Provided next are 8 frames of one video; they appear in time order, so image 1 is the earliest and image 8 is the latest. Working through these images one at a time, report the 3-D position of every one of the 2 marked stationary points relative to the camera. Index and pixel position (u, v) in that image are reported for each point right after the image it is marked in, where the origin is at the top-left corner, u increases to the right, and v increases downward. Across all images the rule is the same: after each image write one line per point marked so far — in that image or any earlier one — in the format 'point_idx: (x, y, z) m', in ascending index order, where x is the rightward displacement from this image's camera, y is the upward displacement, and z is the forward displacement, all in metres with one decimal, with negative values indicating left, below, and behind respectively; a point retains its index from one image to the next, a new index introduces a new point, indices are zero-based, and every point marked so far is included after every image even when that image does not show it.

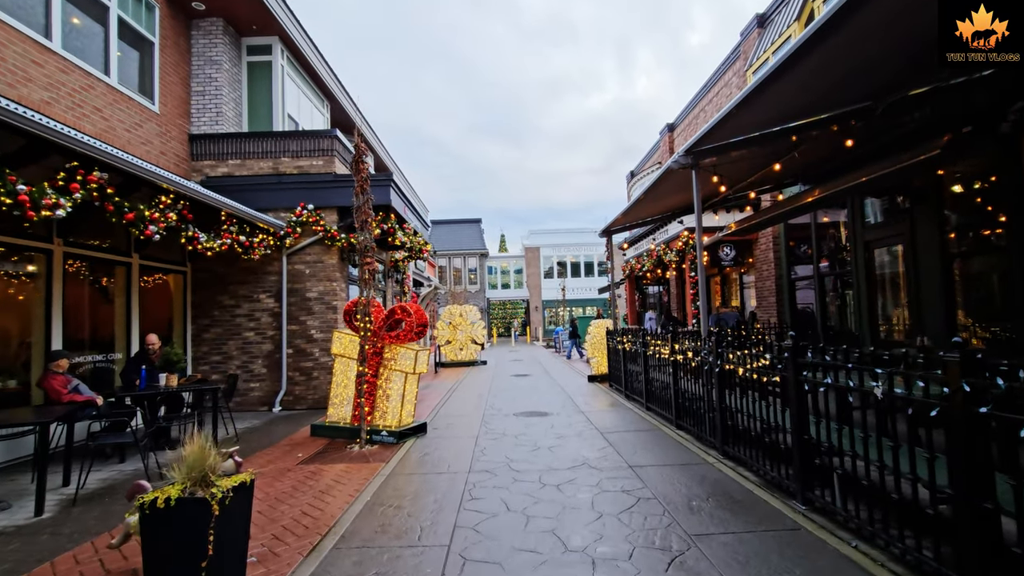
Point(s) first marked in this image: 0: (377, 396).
0: (-1.8, -1.4, +6.6) m
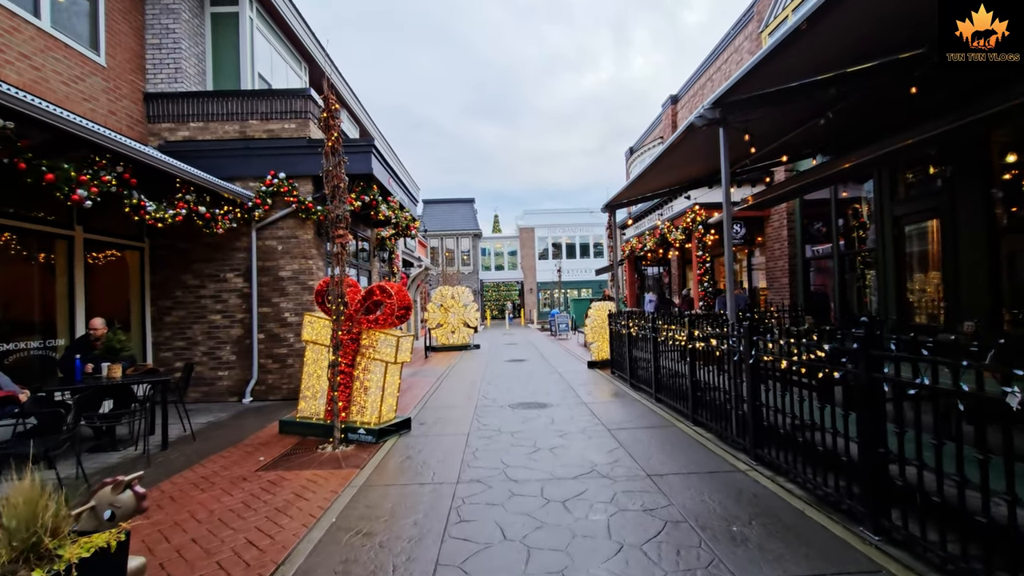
0: (-1.8, -1.2, +5.8) m
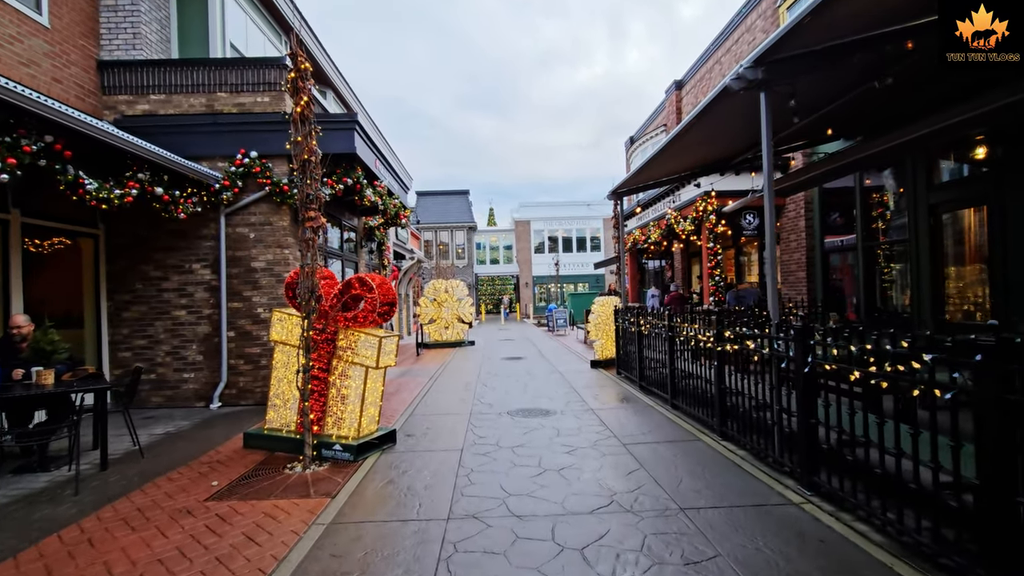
0: (-1.8, -1.1, +5.0) m
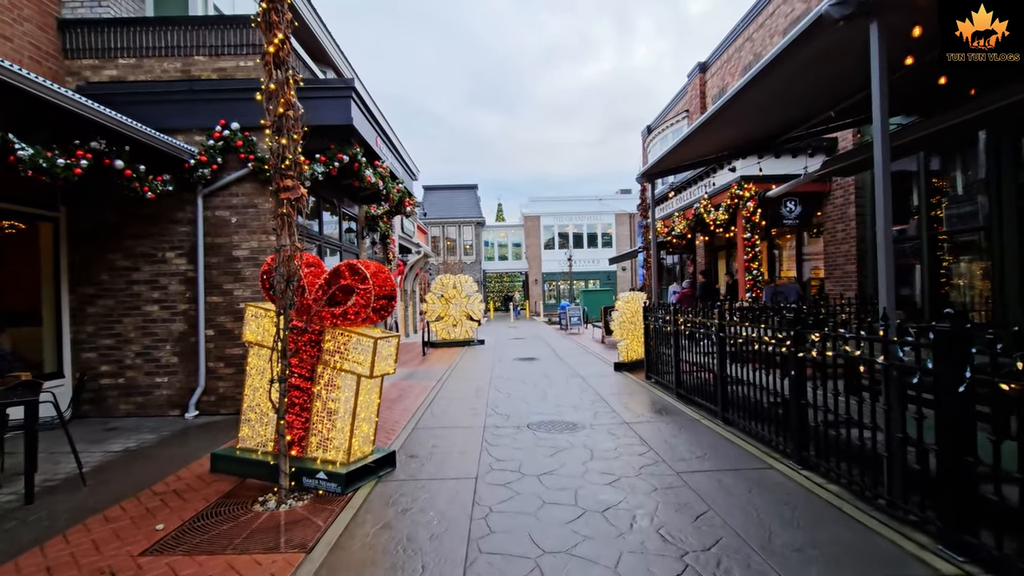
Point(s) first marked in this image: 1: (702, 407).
0: (-1.6, -1.0, +4.1) m
1: (+2.4, -1.5, +6.3) m
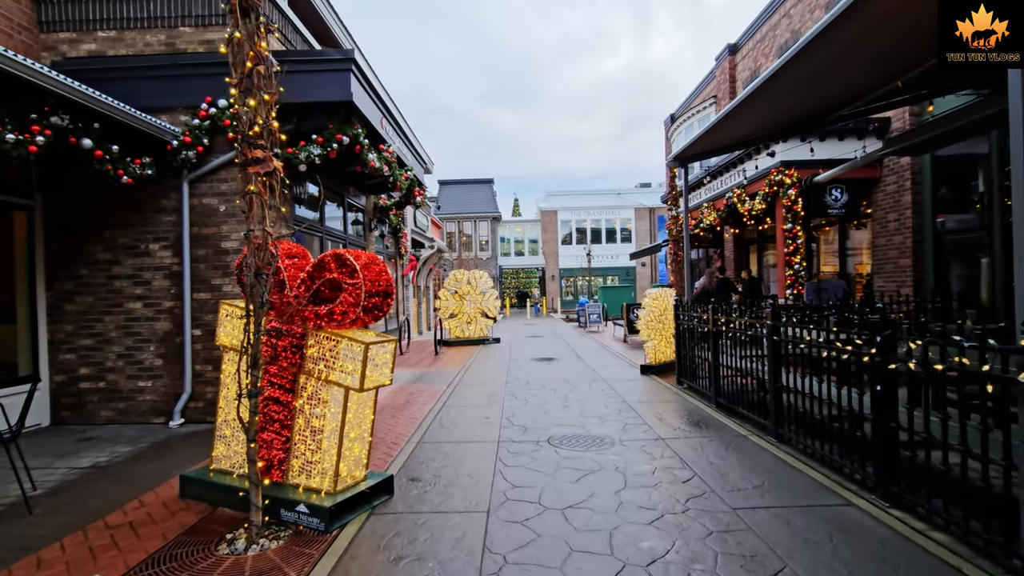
0: (-1.5, -1.0, +3.4) m
1: (+2.6, -1.4, +5.5) m
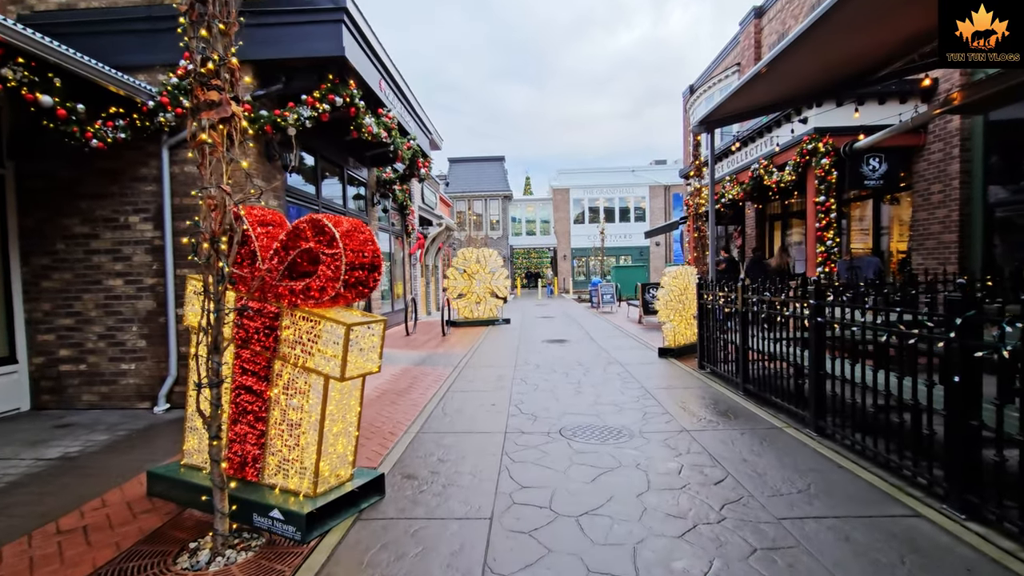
0: (-1.4, -0.8, +3.0) m
1: (+2.6, -1.2, +5.0) m
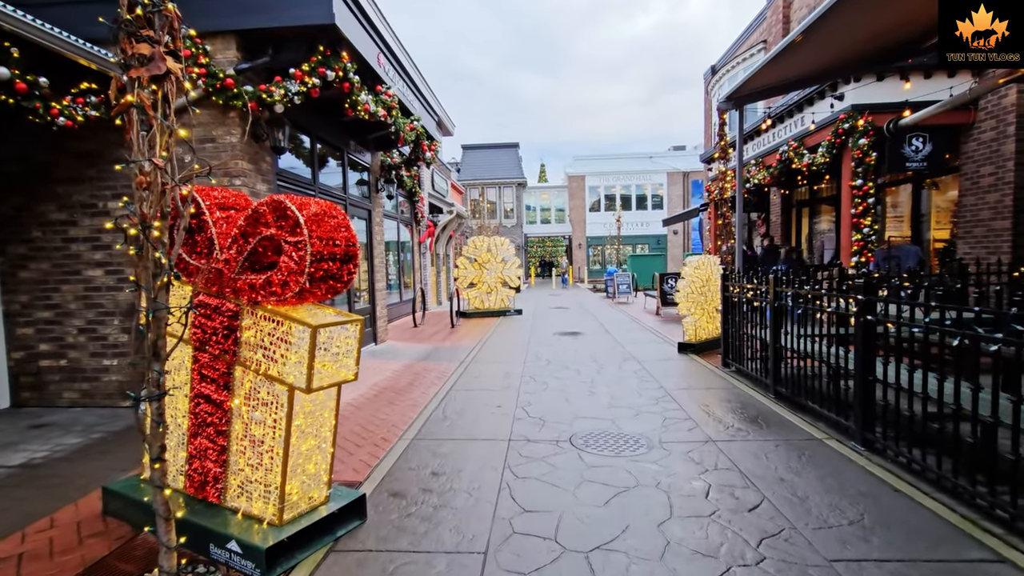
0: (-1.4, -0.8, +2.6) m
1: (+2.7, -1.1, +4.5) m
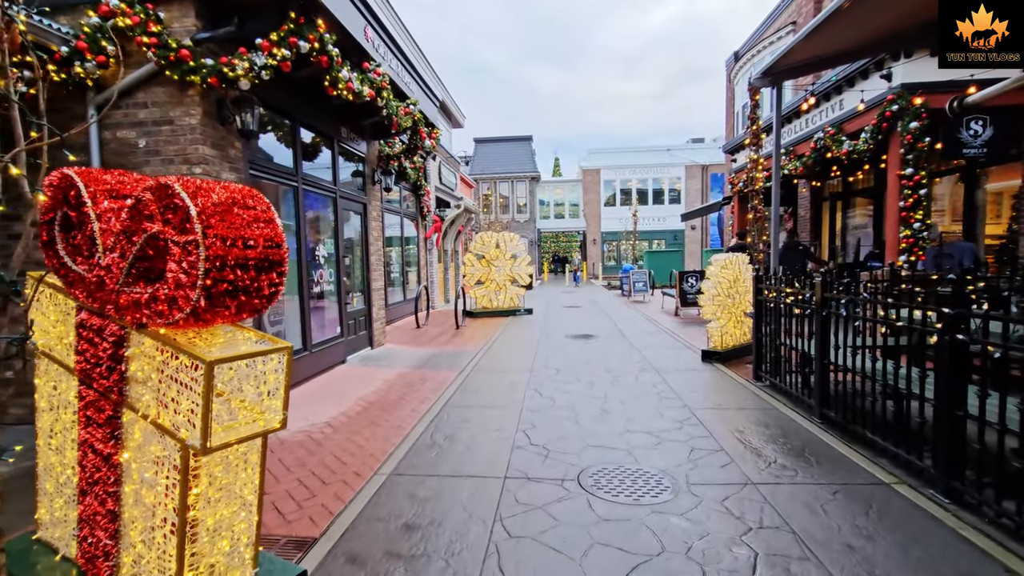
0: (-1.5, -0.8, +2.0) m
1: (+2.7, -1.2, +3.7) m
